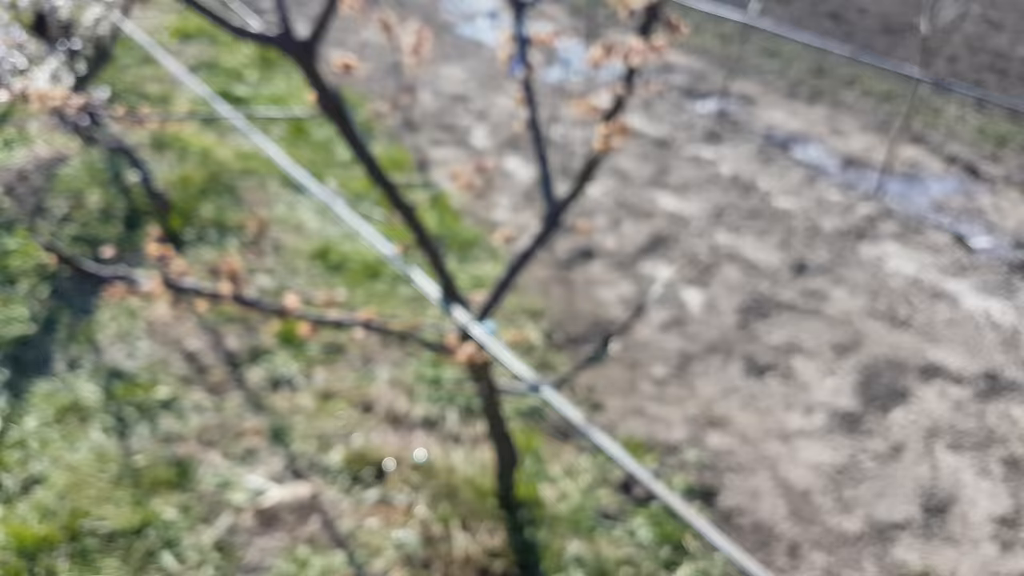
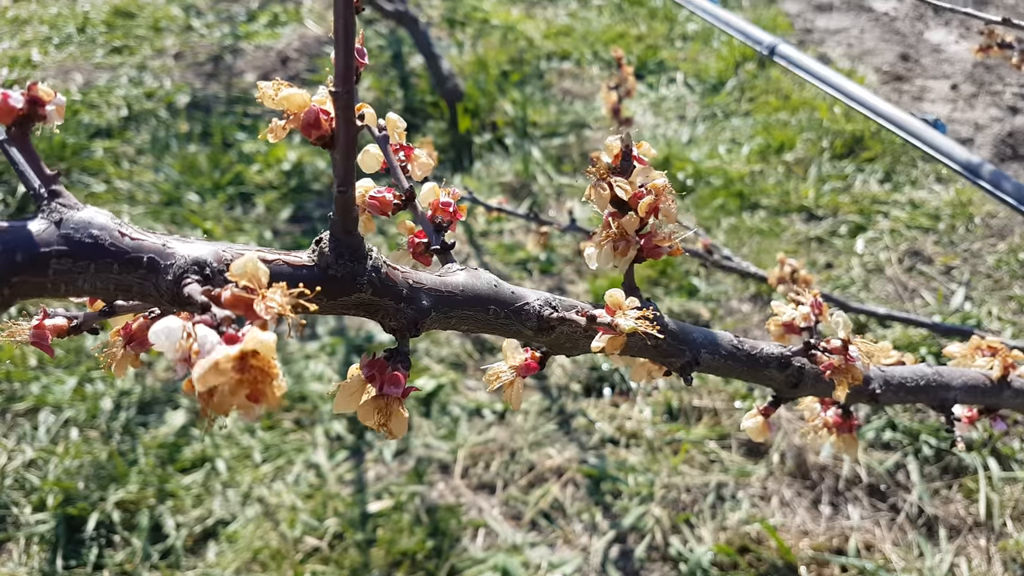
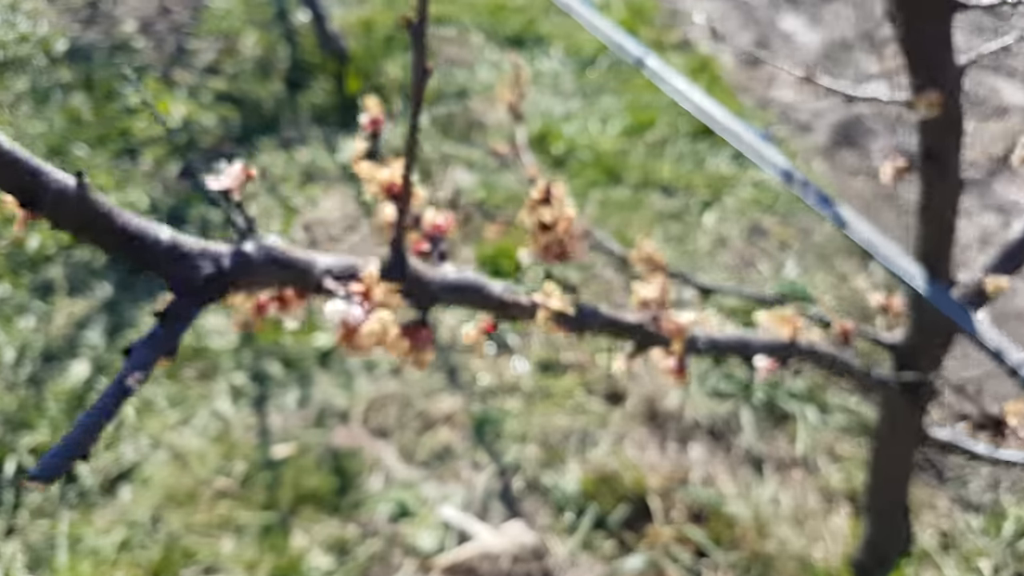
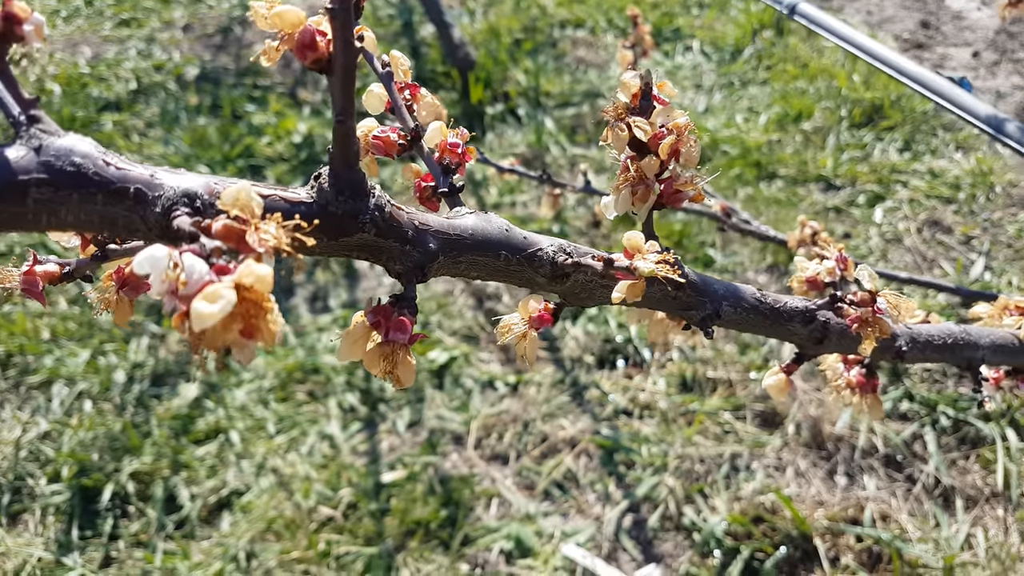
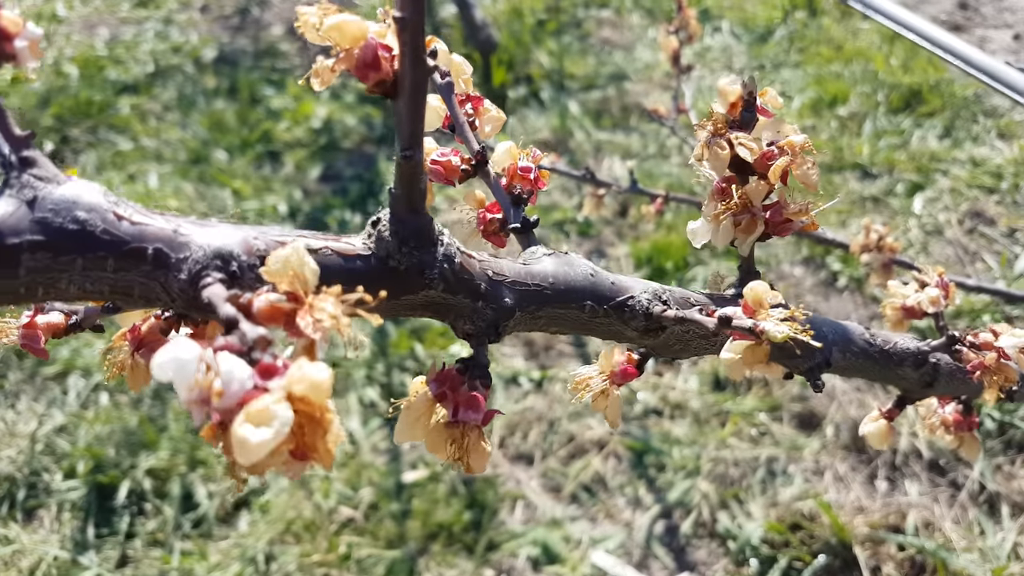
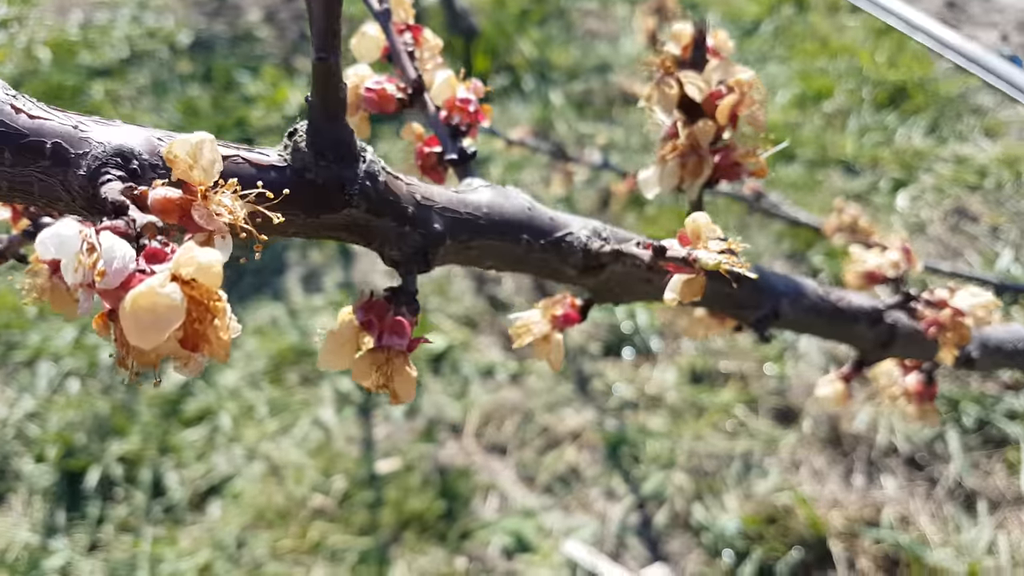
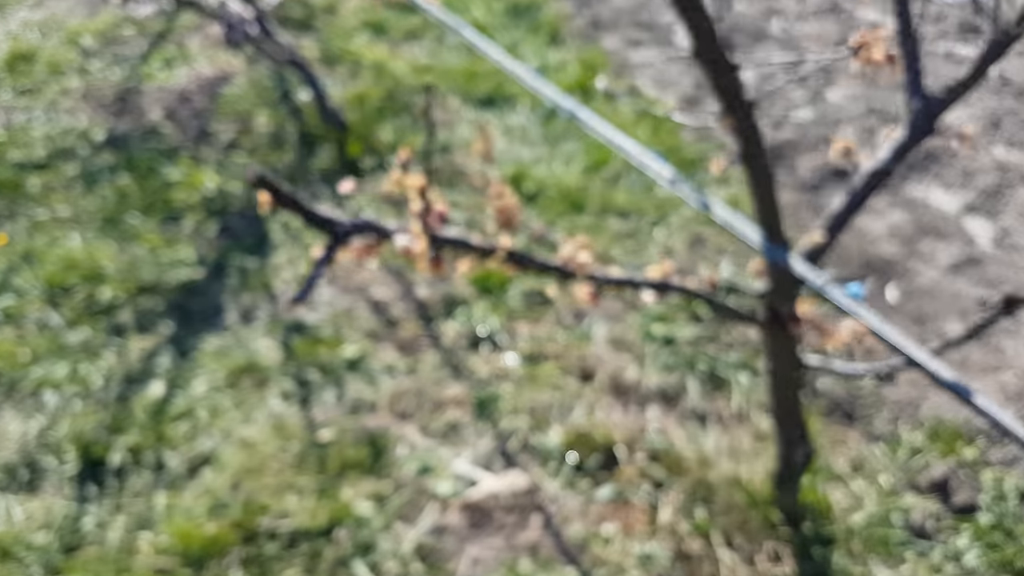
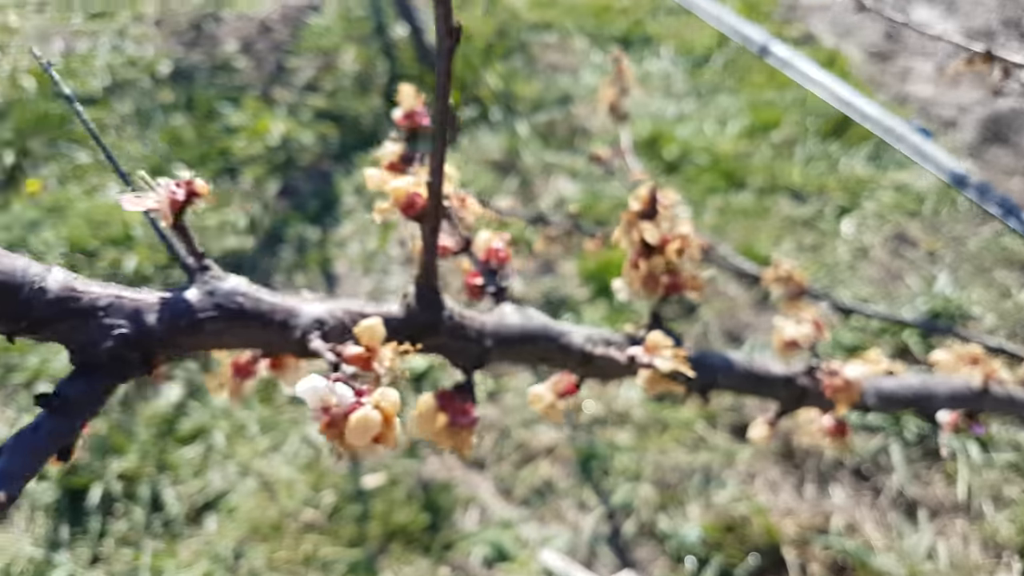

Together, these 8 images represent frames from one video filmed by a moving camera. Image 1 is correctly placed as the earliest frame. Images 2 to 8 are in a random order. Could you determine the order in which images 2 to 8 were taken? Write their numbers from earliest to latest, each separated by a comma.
7, 3, 8, 6, 5, 4, 2
